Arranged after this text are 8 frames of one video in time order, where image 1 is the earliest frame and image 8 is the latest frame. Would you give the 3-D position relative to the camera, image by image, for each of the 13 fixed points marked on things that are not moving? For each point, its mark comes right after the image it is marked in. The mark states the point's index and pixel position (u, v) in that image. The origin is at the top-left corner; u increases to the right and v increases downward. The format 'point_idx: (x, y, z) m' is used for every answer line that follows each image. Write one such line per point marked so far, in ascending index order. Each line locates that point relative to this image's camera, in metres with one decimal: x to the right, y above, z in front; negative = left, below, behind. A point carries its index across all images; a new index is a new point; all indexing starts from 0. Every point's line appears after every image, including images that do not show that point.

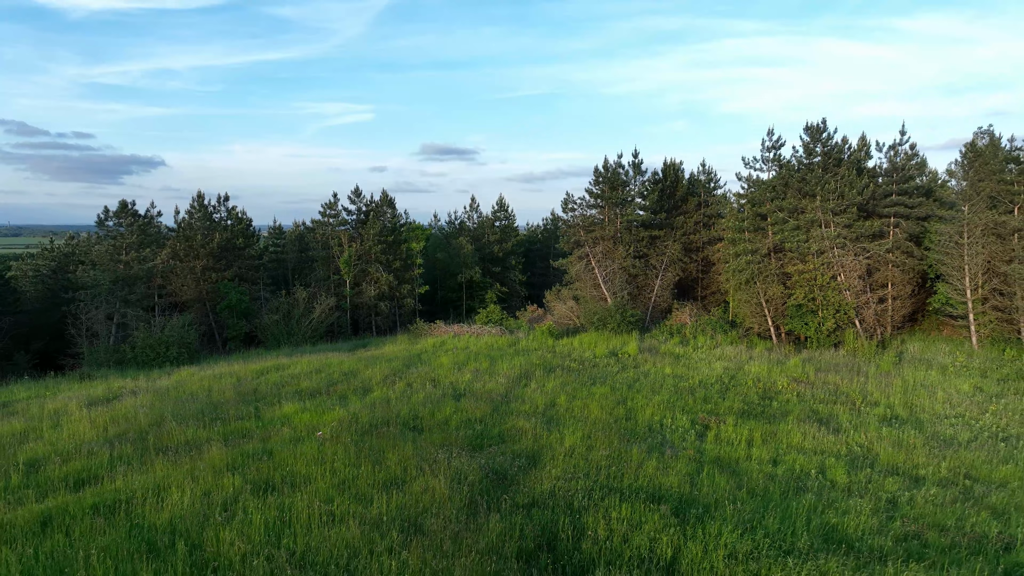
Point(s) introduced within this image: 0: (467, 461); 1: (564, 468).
0: (-0.5, -2.0, +4.9) m
1: (+0.6, -2.0, +4.8) m
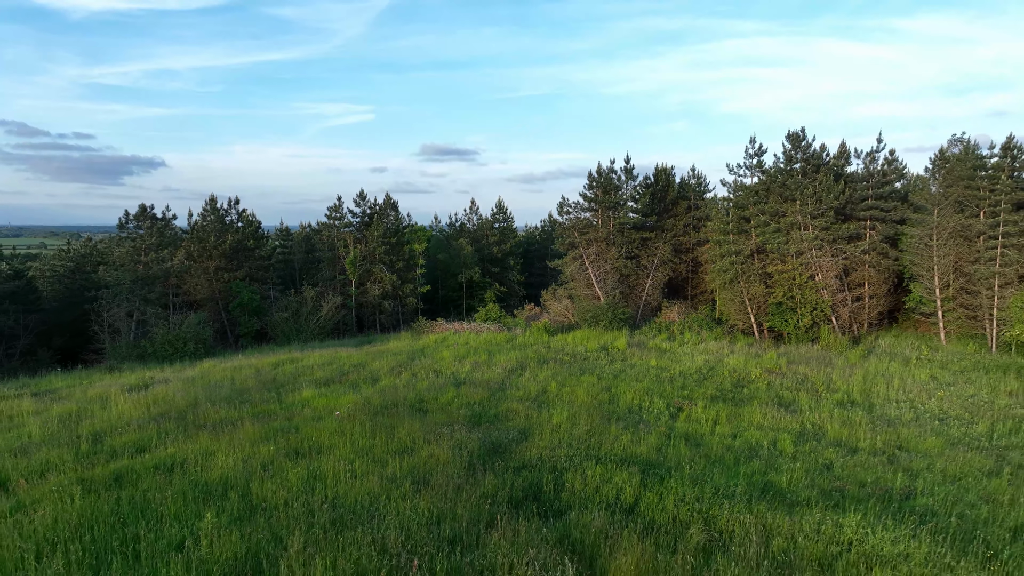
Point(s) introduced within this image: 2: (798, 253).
0: (-0.6, -2.0, +5.6) m
1: (+0.5, -2.0, +5.5) m
2: (+9.2, +1.1, +13.4) m
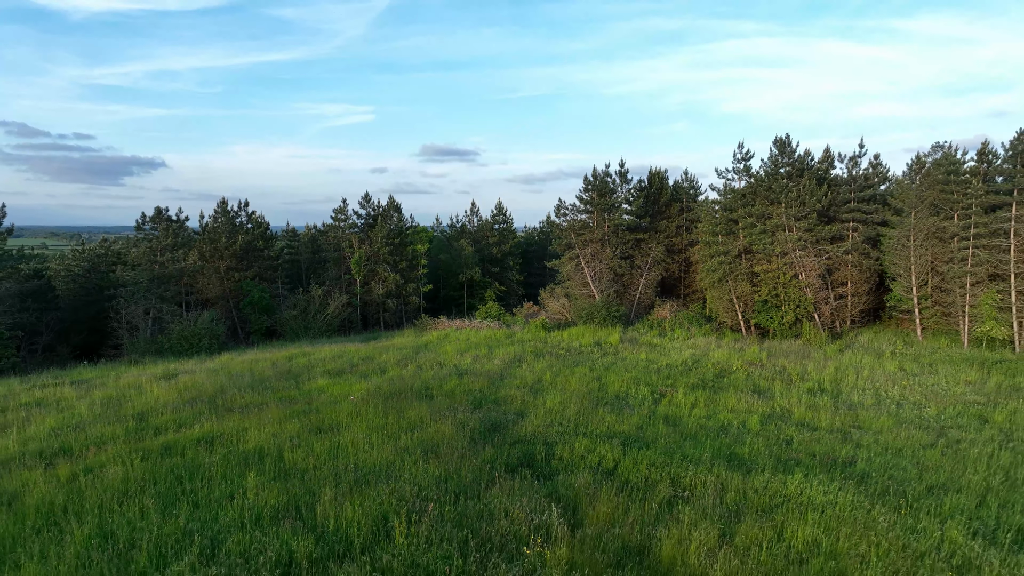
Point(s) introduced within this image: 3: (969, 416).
0: (-0.6, -1.9, +6.3) m
1: (+0.5, -1.9, +6.2) m
2: (+9.2, +1.2, +14.0) m
3: (+7.4, -2.1, +6.7) m
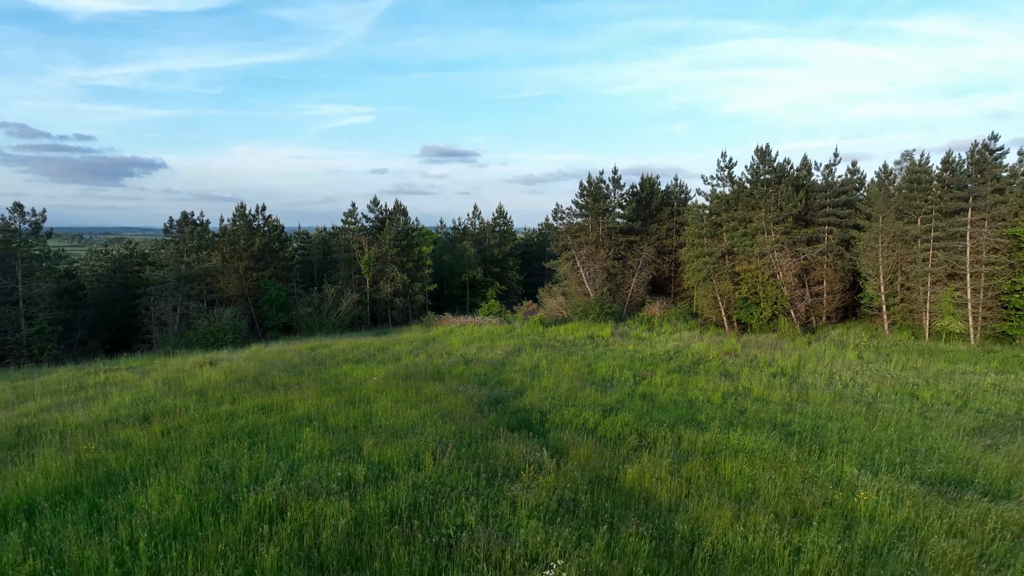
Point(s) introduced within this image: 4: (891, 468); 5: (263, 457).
0: (-0.6, -1.8, +7.5) m
1: (+0.5, -1.9, +7.4) m
2: (+9.2, +1.2, +15.2) m
3: (+7.4, -2.0, +7.8) m
4: (+4.3, -2.0, +4.7) m
5: (-2.9, -1.9, +4.8) m
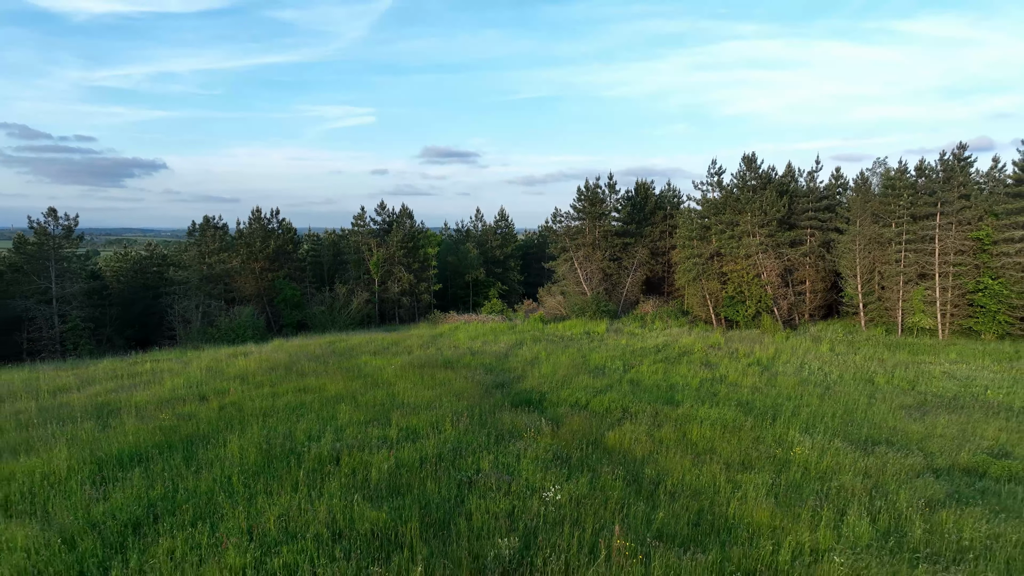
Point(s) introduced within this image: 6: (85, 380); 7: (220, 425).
0: (-0.6, -1.8, +8.5) m
1: (+0.6, -1.8, +8.4) m
2: (+9.3, +1.3, +16.2) m
3: (+7.5, -1.9, +8.8) m
4: (+4.4, -2.0, +5.7) m
5: (-2.8, -1.9, +5.8) m
6: (-8.6, -1.8, +8.4) m
7: (-4.1, -1.9, +5.8) m
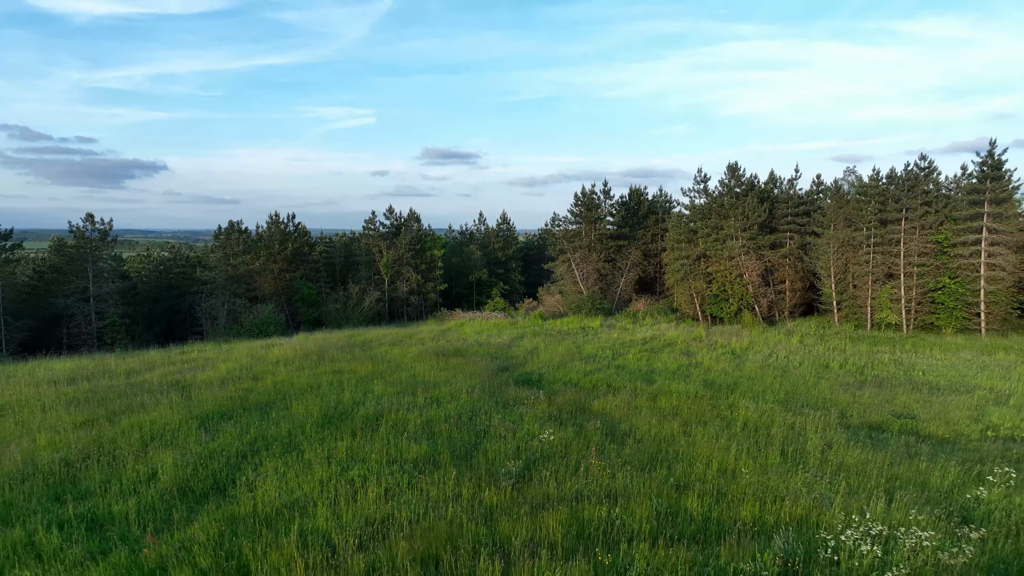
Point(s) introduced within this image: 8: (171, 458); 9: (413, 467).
0: (-0.5, -1.8, +9.8) m
1: (+0.6, -1.8, +9.7) m
2: (+9.3, +1.3, +17.6) m
3: (+7.5, -1.9, +10.2) m
4: (+4.4, -1.9, +7.1) m
5: (-2.7, -1.8, +7.1) m
6: (-8.6, -1.8, +9.7) m
7: (-4.0, -1.8, +7.1) m
8: (-3.9, -2.0, +4.8) m
9: (-1.1, -2.0, +4.7) m
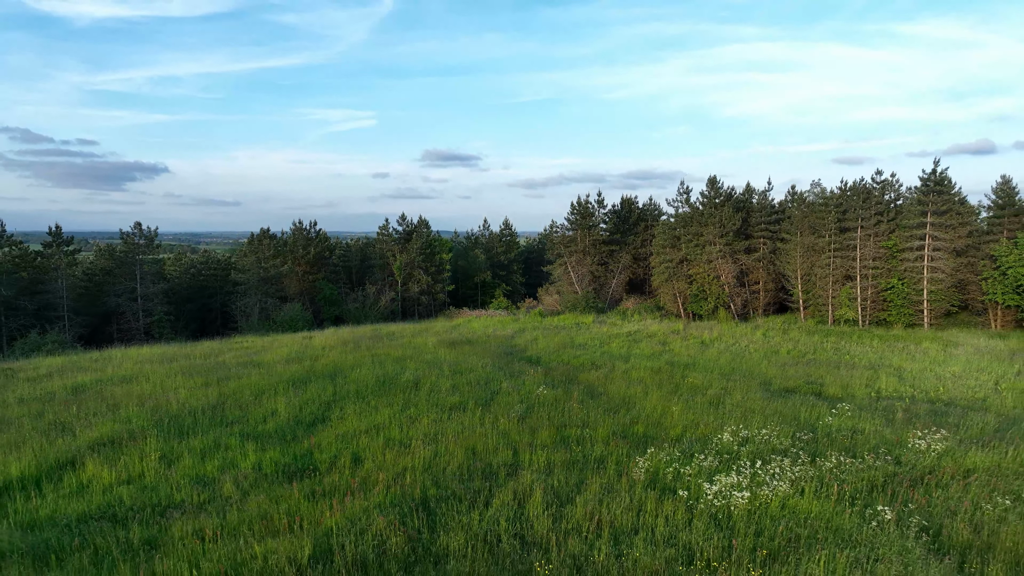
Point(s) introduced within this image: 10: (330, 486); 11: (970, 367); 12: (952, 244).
0: (-0.4, -1.7, +11.9) m
1: (+0.7, -1.8, +11.8) m
2: (+9.4, +1.3, +19.7) m
3: (+7.6, -1.9, +12.3) m
4: (+4.5, -1.9, +9.2) m
5: (-2.6, -1.8, +9.2) m
6: (-8.4, -1.8, +11.8) m
7: (-3.9, -1.8, +9.2) m
8: (-3.8, -1.9, +6.9) m
9: (-1.0, -2.0, +6.8) m
10: (-2.0, -2.2, +4.6) m
11: (+11.3, -1.9, +10.2) m
12: (+17.2, +1.7, +16.2) m
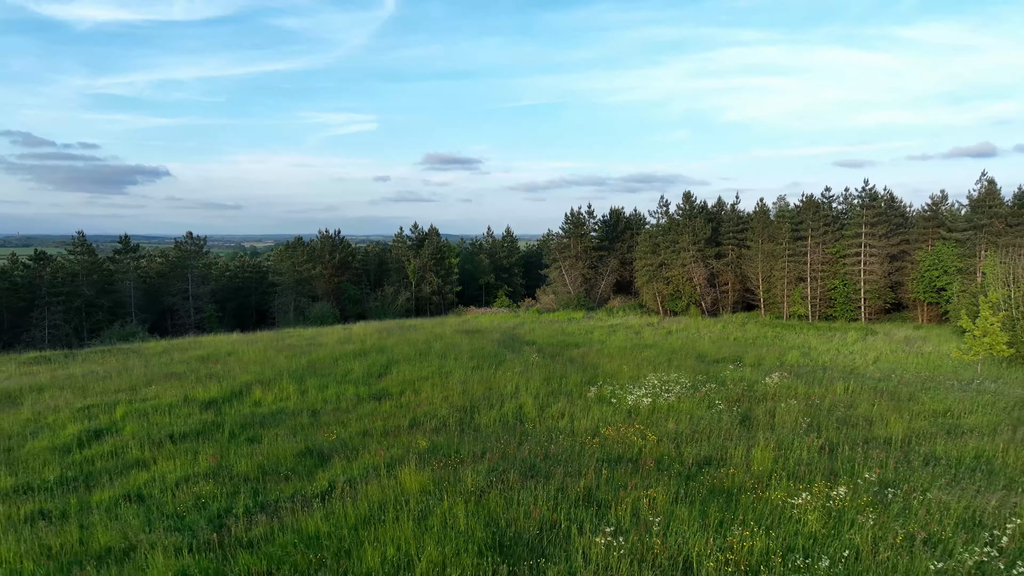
0: (-0.3, -1.7, +15.0) m
1: (+0.8, -1.7, +14.9) m
2: (+9.5, +1.3, +22.7) m
3: (+7.7, -1.8, +15.3) m
4: (+4.6, -1.8, +12.2) m
5: (-2.6, -1.7, +12.3) m
6: (-8.4, -1.7, +14.9) m
7: (-3.8, -1.8, +12.3) m
8: (-3.8, -1.9, +9.9) m
9: (-1.0, -1.9, +9.8) m
10: (-2.0, -2.1, +7.6) m
11: (+11.3, -1.9, +13.2) m
12: (+17.3, +1.7, +19.2) m
